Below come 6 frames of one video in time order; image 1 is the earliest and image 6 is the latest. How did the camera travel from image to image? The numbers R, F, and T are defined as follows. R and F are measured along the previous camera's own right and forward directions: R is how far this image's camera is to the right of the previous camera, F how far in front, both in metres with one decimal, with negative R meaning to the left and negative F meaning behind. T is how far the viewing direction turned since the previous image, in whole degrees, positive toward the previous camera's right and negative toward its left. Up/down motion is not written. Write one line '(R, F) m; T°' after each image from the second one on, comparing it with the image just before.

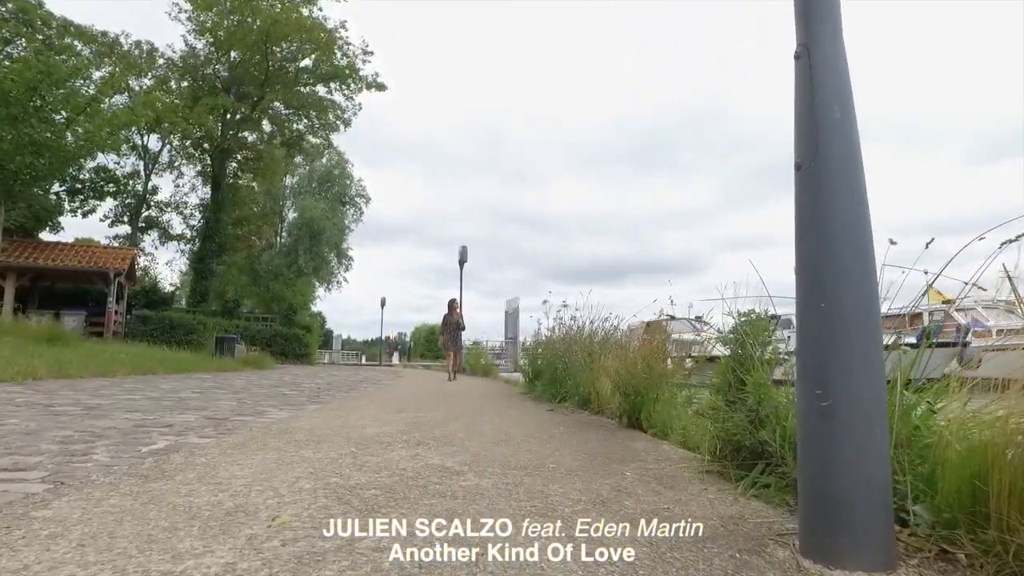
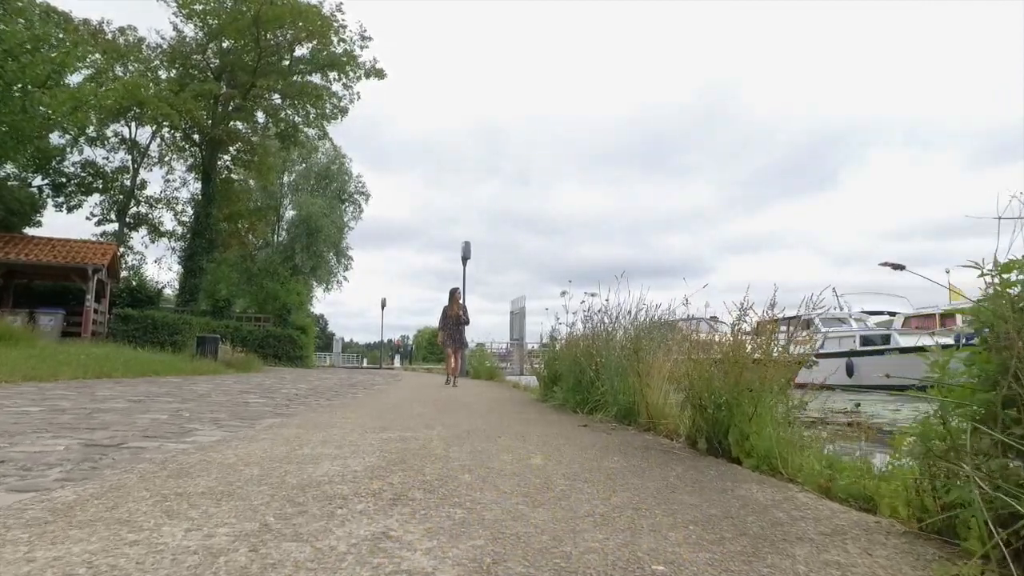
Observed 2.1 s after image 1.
(-0.2, +2.1) m; 0°
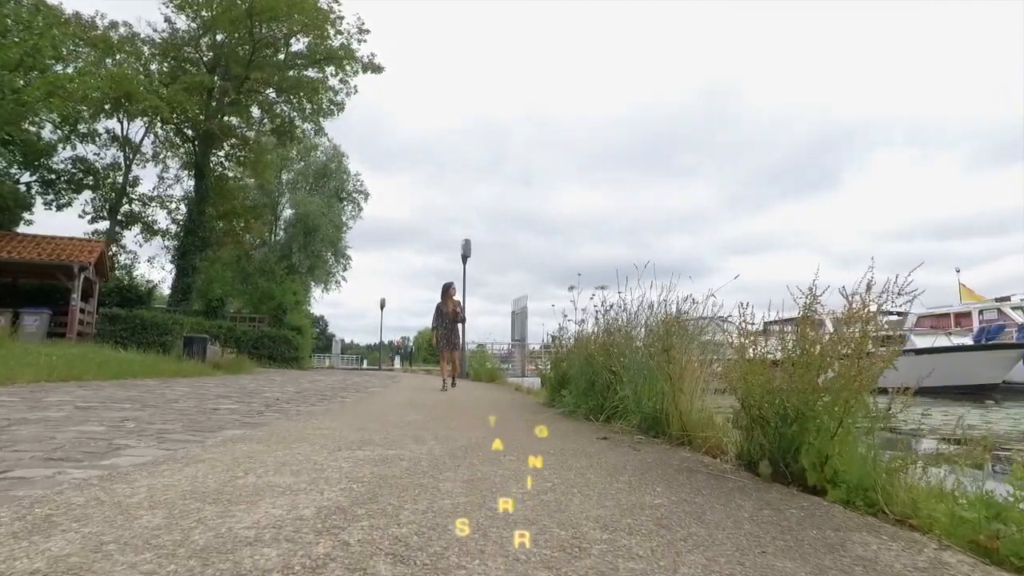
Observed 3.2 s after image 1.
(0.0, +1.1) m; 0°
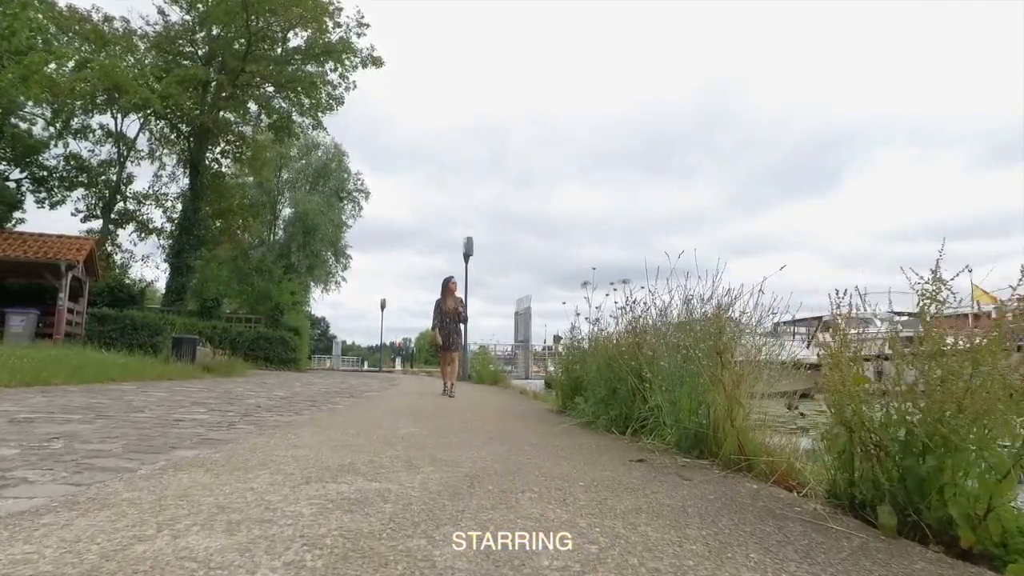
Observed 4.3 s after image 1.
(-0.1, +1.1) m; 0°
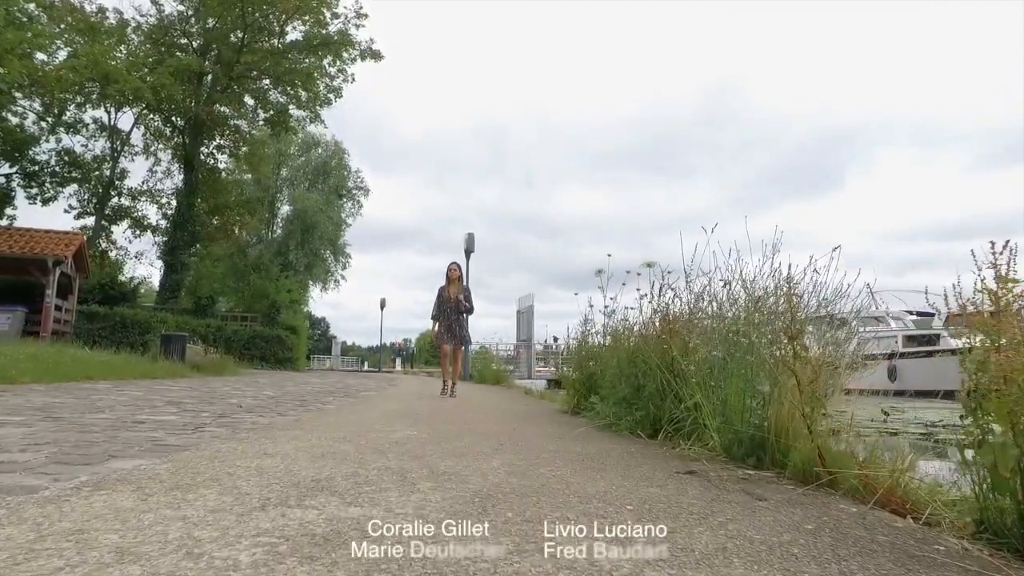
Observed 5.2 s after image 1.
(-0.1, +0.9) m; 0°
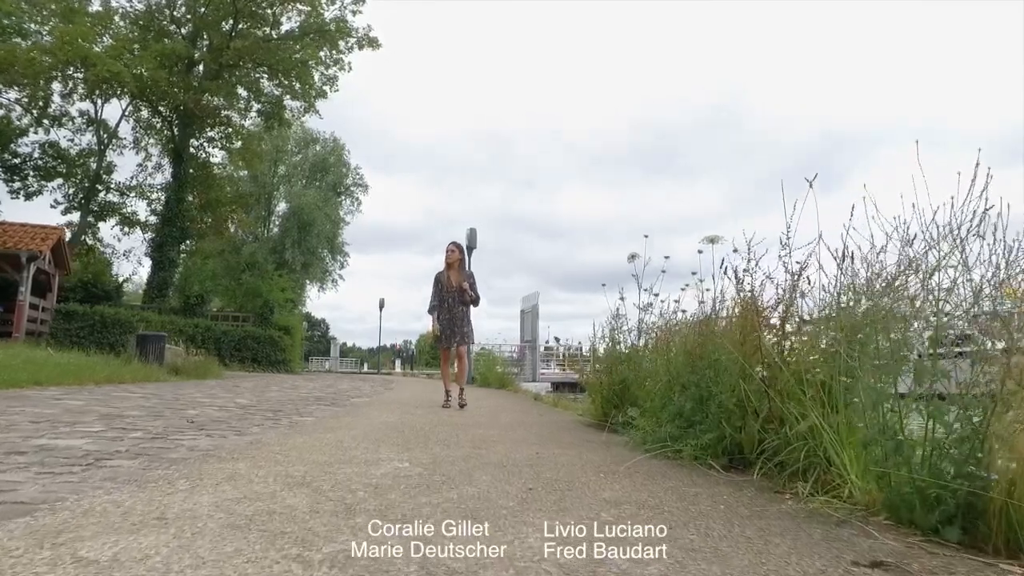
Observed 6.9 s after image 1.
(-0.2, +1.7) m; 0°
